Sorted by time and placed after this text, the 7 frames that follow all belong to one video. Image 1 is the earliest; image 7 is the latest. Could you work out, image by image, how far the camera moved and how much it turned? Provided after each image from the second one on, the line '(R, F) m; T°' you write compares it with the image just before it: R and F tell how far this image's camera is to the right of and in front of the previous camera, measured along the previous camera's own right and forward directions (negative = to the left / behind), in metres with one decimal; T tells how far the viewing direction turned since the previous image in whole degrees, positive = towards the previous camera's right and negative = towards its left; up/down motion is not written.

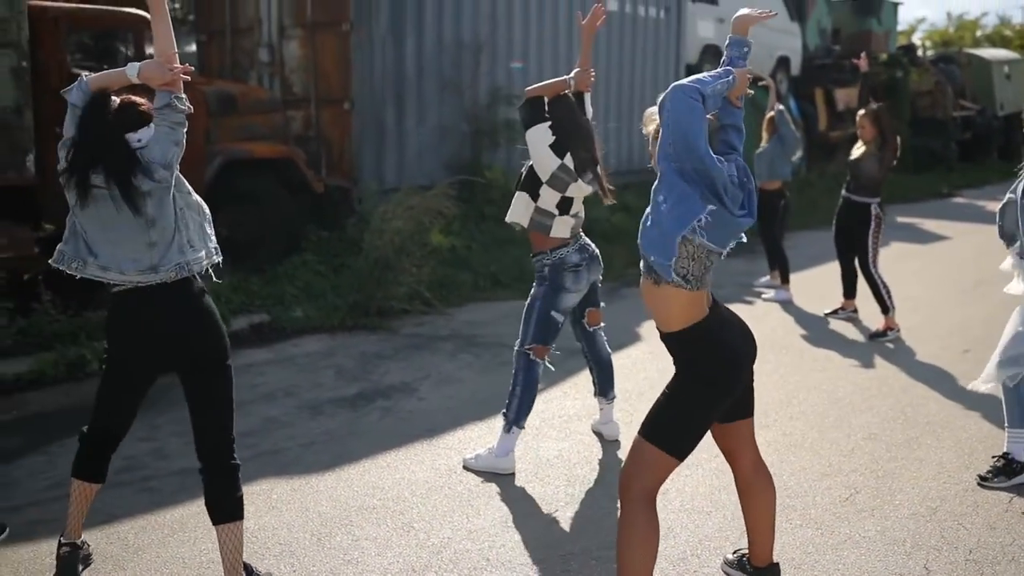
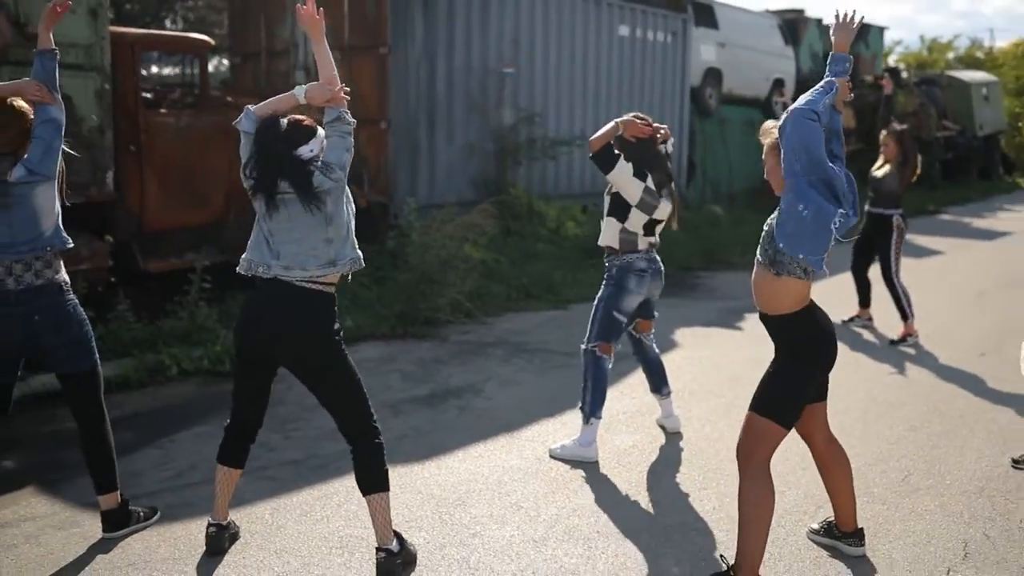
(-0.5, -0.4) m; +1°
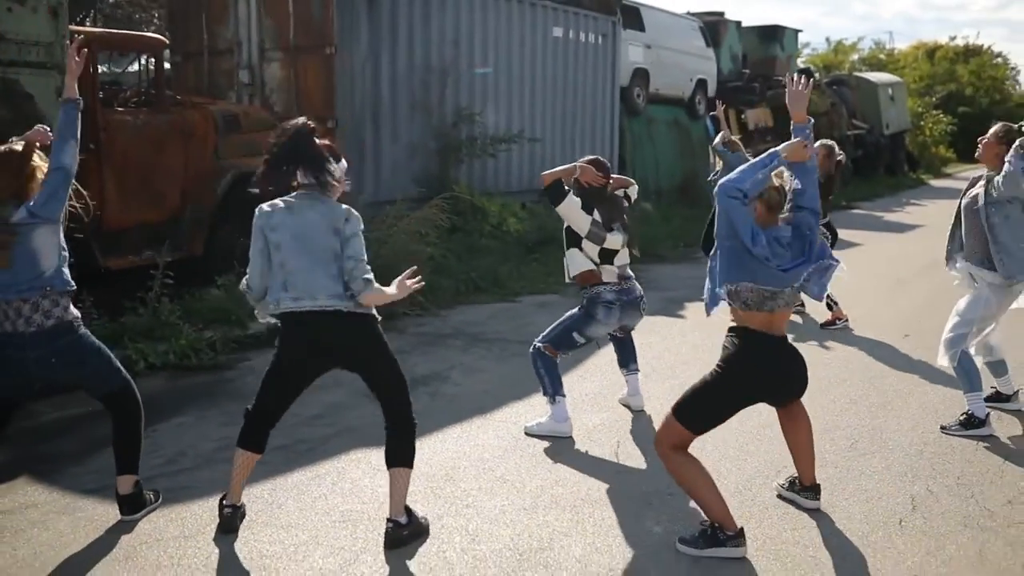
(-0.3, -0.3) m; +5°
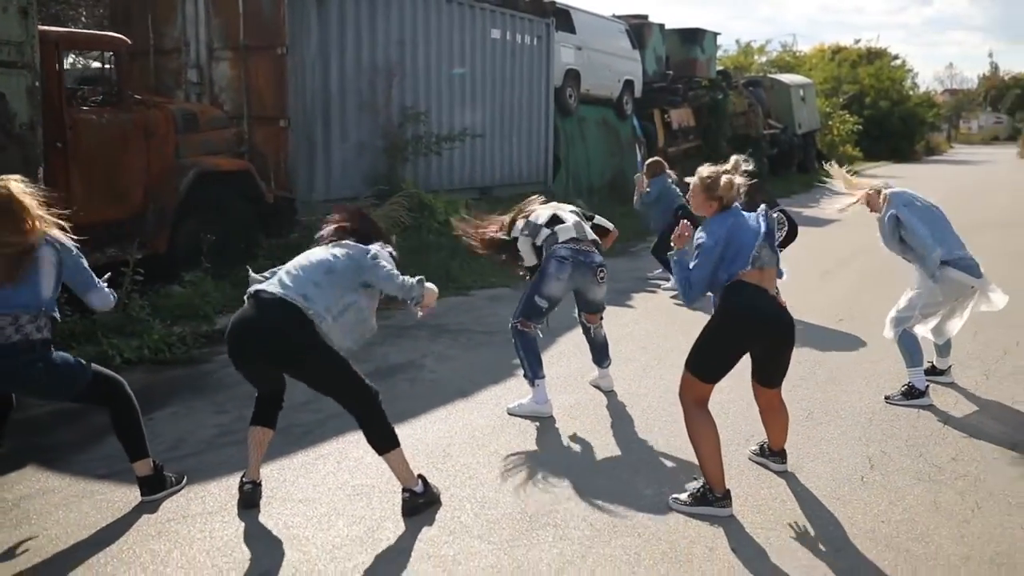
(-0.4, -0.3) m; +5°
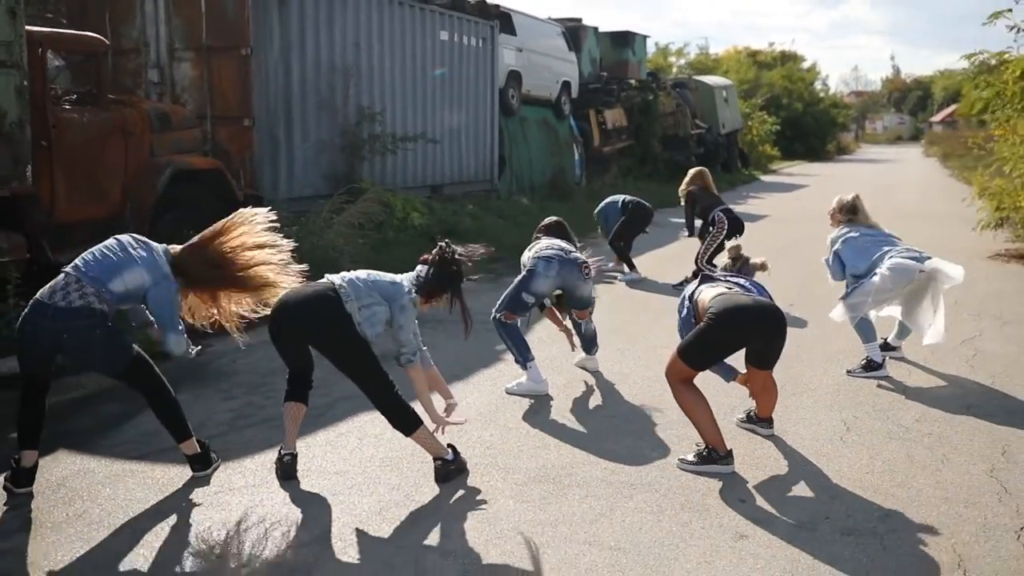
(-0.5, -0.4) m; +5°
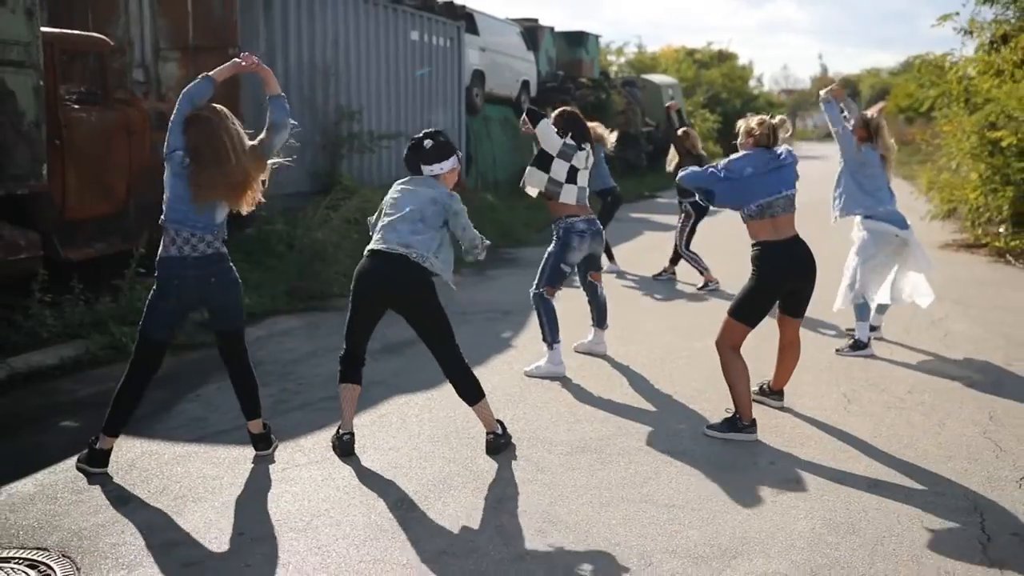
(-0.5, -0.4) m; +4°
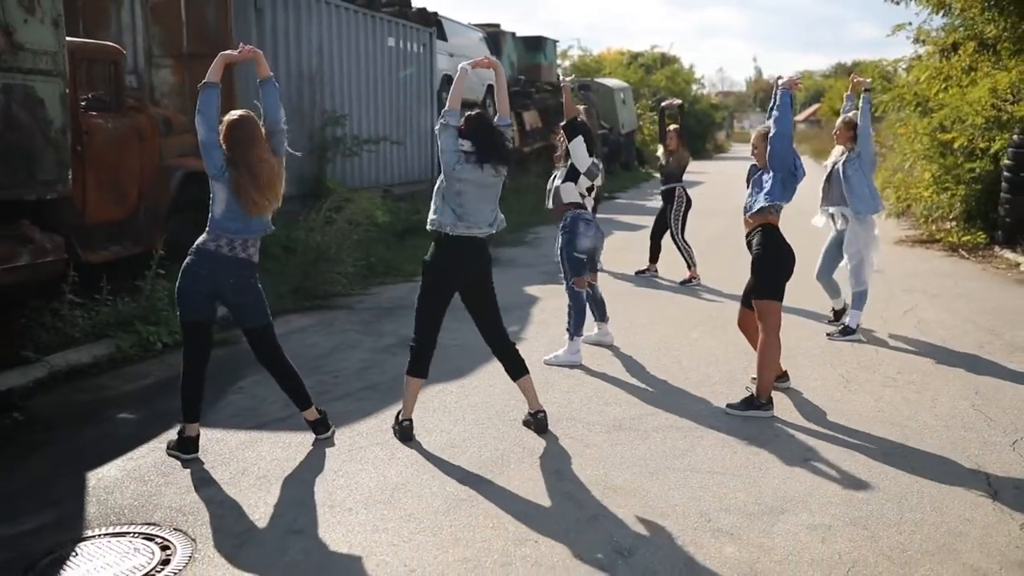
(-0.5, -0.4) m; +3°
